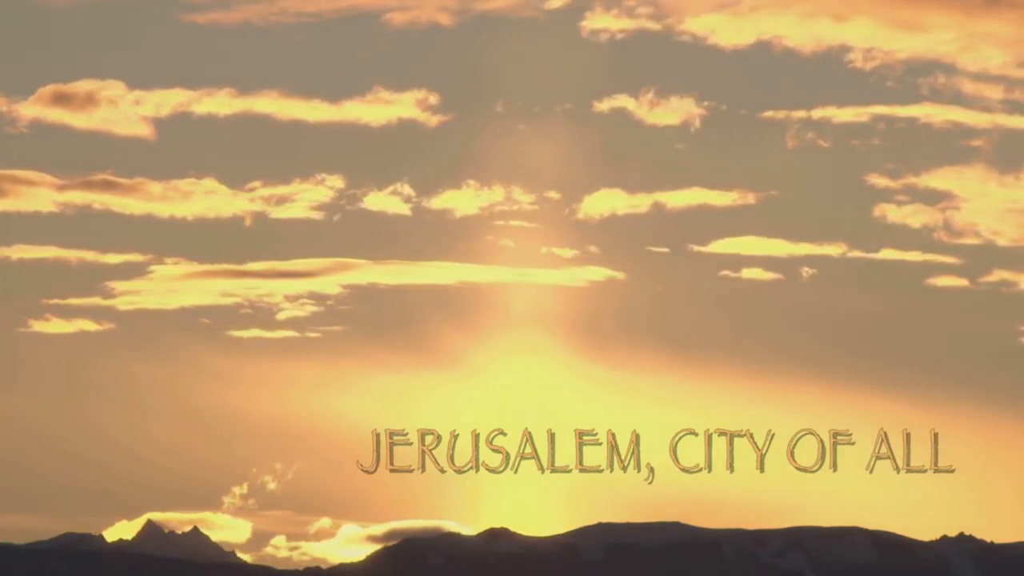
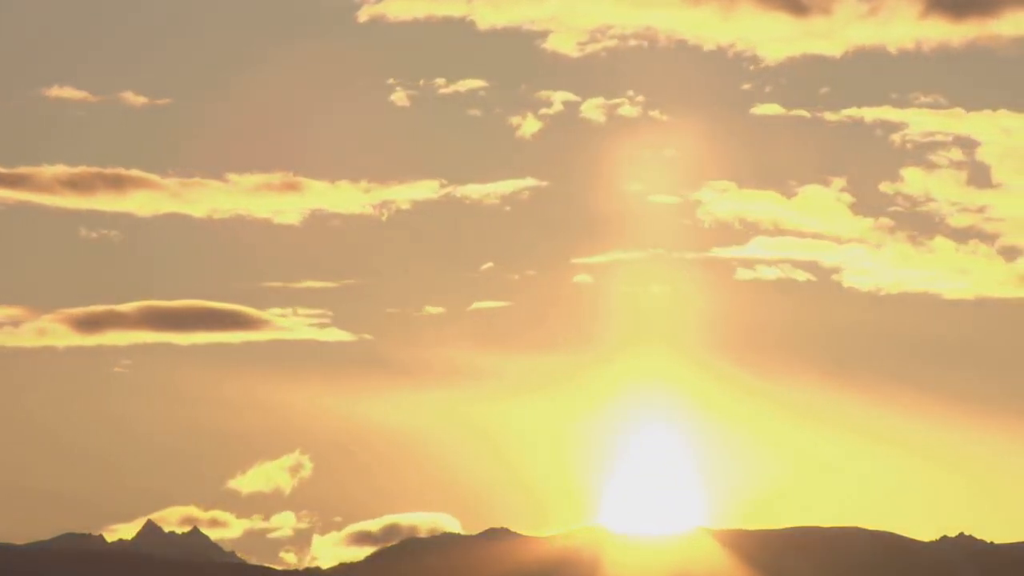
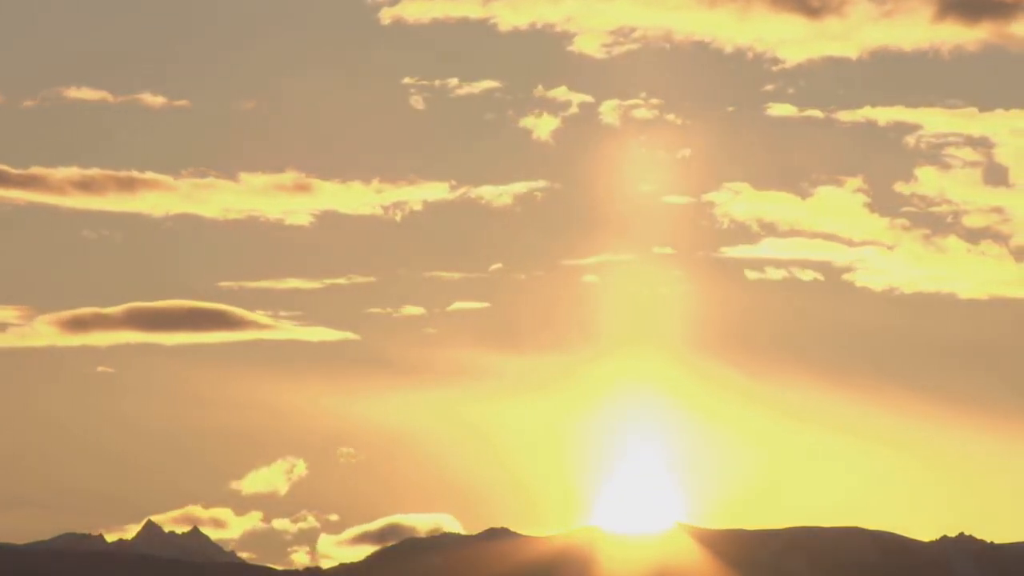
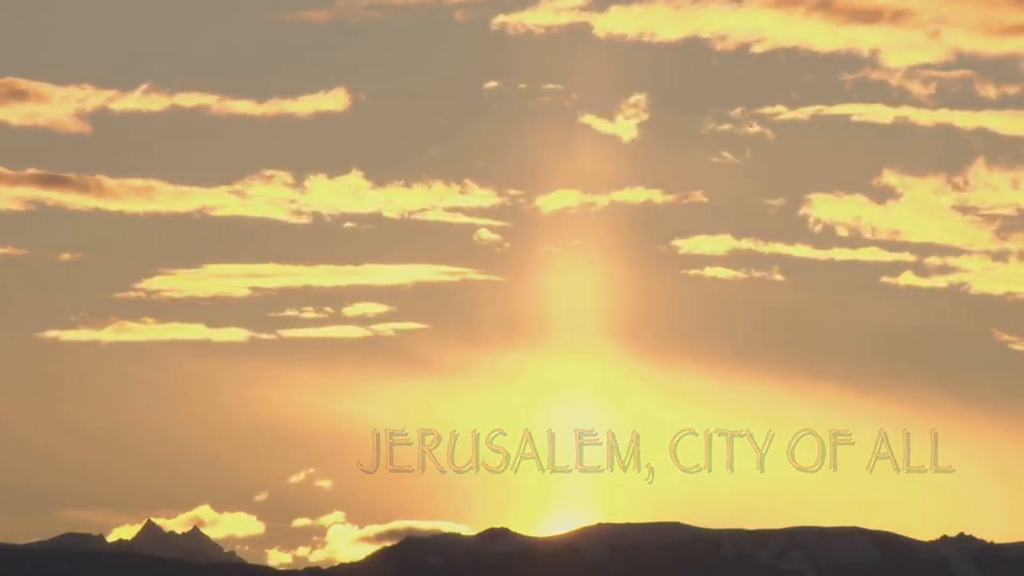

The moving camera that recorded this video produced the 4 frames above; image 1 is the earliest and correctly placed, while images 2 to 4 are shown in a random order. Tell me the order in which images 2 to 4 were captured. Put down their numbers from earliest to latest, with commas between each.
4, 3, 2
